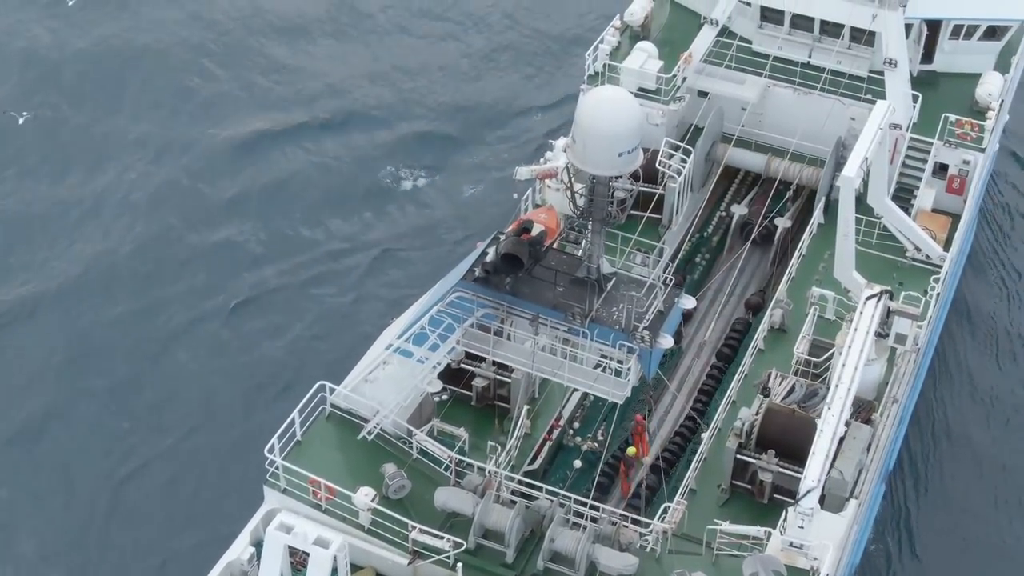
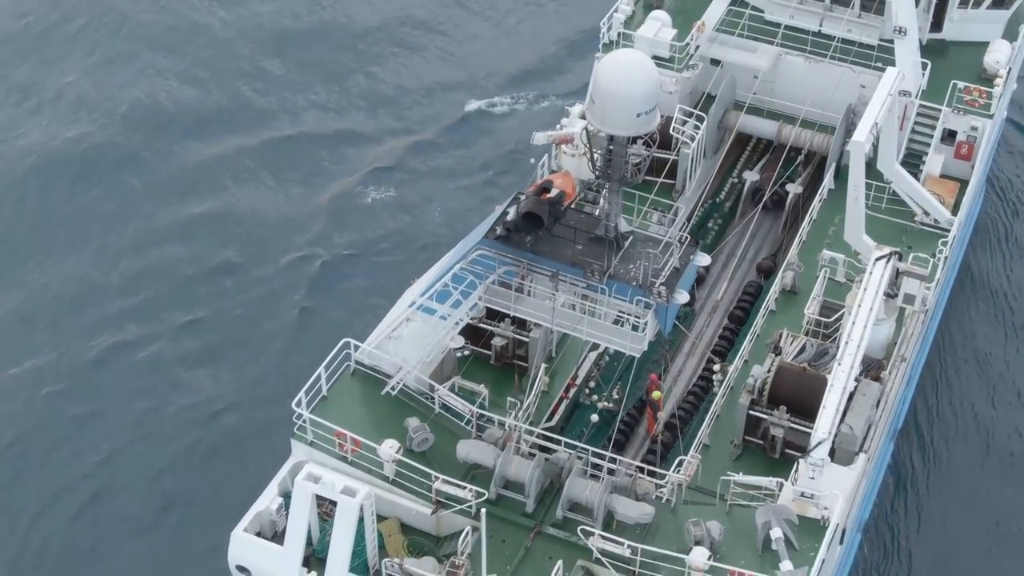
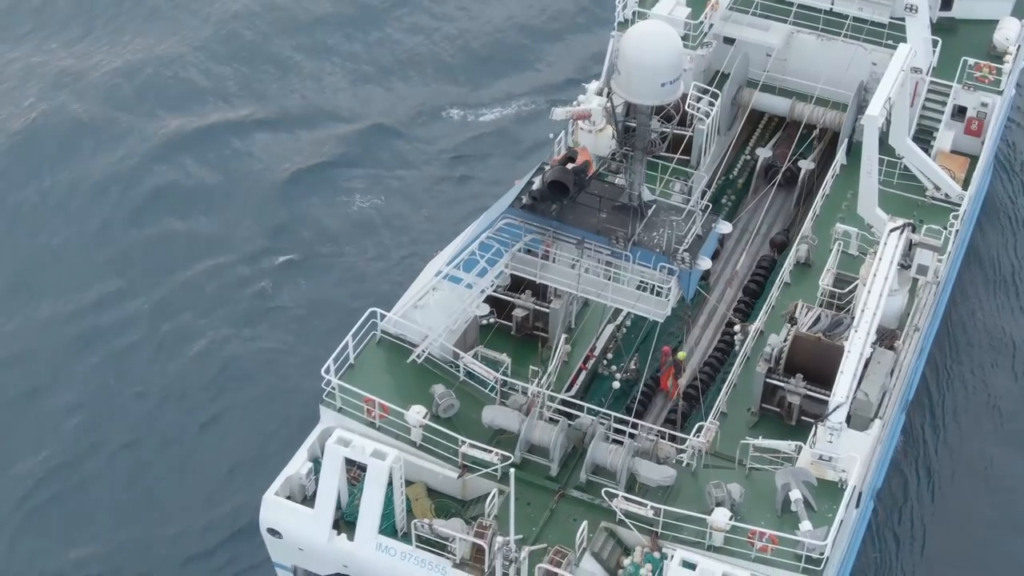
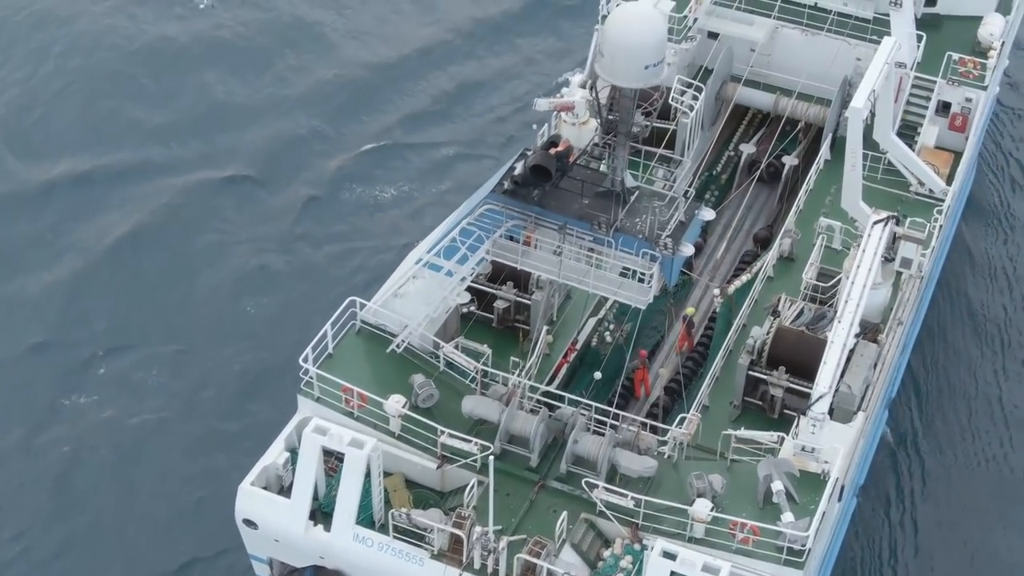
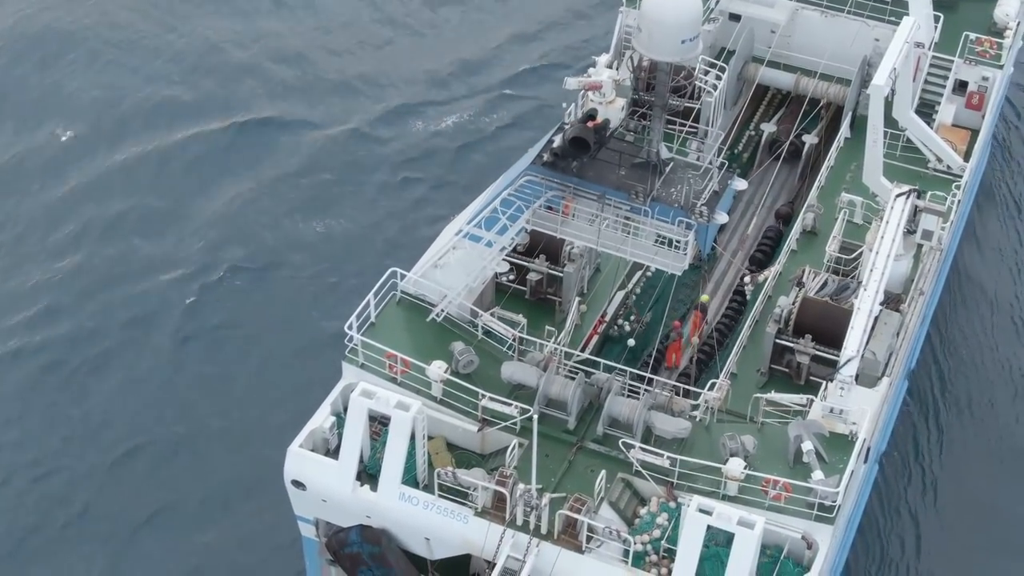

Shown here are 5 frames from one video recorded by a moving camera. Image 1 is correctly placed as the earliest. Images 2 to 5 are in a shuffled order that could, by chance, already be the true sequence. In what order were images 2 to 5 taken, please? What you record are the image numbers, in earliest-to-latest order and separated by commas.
2, 3, 5, 4
